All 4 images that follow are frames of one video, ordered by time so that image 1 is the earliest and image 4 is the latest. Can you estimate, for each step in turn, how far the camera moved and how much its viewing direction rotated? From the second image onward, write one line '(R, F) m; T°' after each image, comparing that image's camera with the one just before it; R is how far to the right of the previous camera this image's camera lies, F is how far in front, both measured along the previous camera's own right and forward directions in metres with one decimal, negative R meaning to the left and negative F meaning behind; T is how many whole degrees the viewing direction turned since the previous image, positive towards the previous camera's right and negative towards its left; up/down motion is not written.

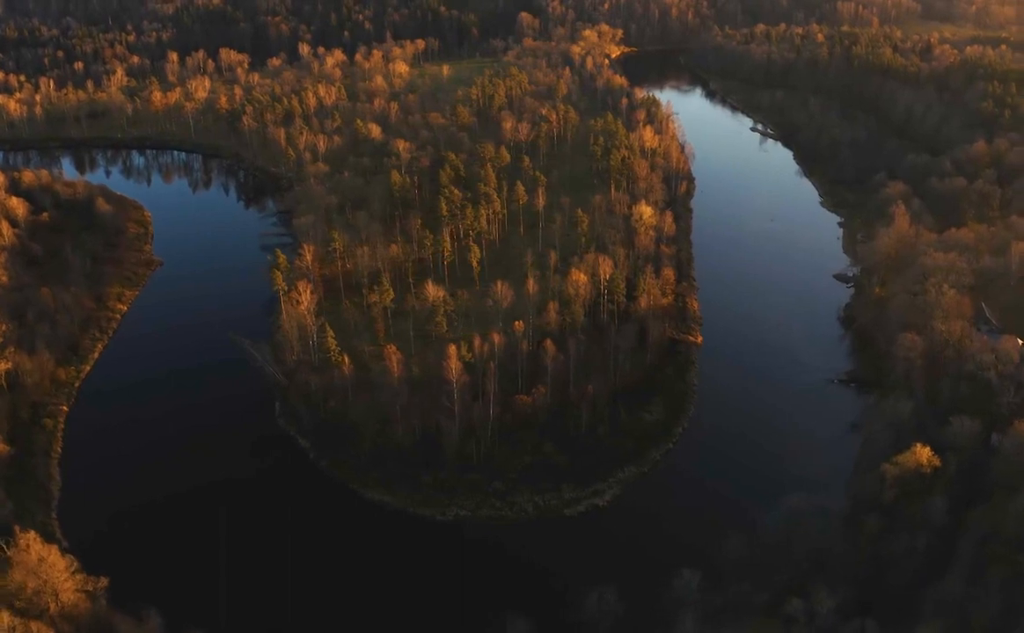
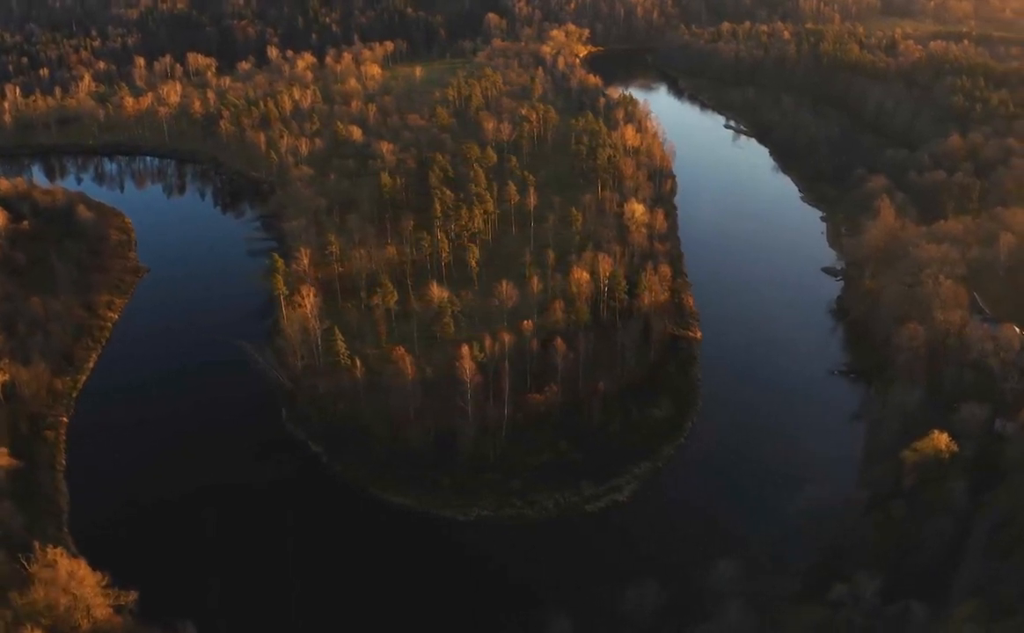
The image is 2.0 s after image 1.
(-1.1, +0.2) m; +2°
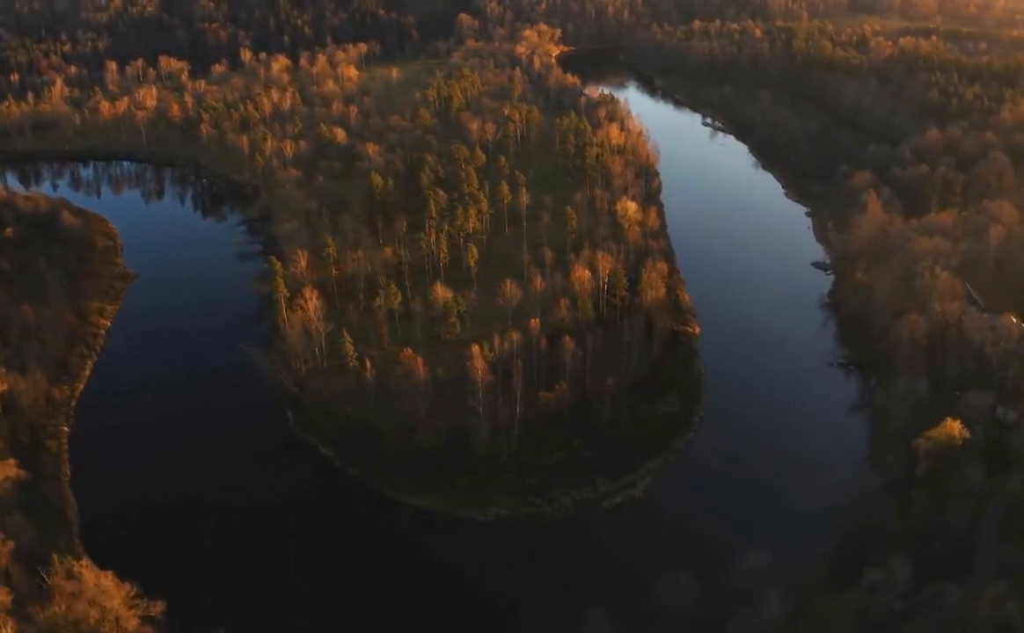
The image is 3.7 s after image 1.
(-0.9, +0.1) m; +1°
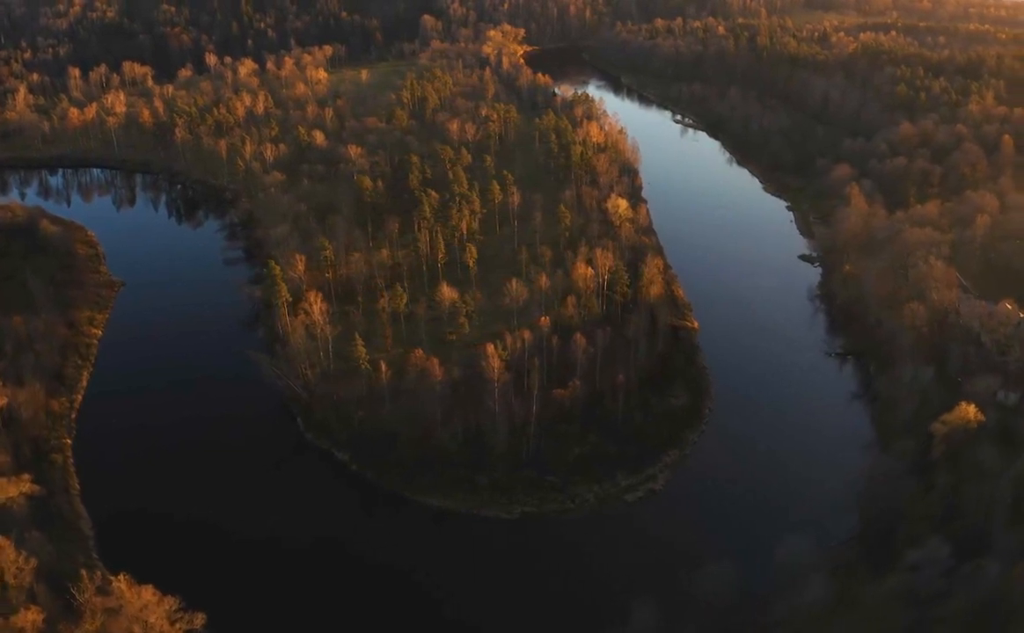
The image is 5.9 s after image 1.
(-1.2, +0.1) m; +2°
